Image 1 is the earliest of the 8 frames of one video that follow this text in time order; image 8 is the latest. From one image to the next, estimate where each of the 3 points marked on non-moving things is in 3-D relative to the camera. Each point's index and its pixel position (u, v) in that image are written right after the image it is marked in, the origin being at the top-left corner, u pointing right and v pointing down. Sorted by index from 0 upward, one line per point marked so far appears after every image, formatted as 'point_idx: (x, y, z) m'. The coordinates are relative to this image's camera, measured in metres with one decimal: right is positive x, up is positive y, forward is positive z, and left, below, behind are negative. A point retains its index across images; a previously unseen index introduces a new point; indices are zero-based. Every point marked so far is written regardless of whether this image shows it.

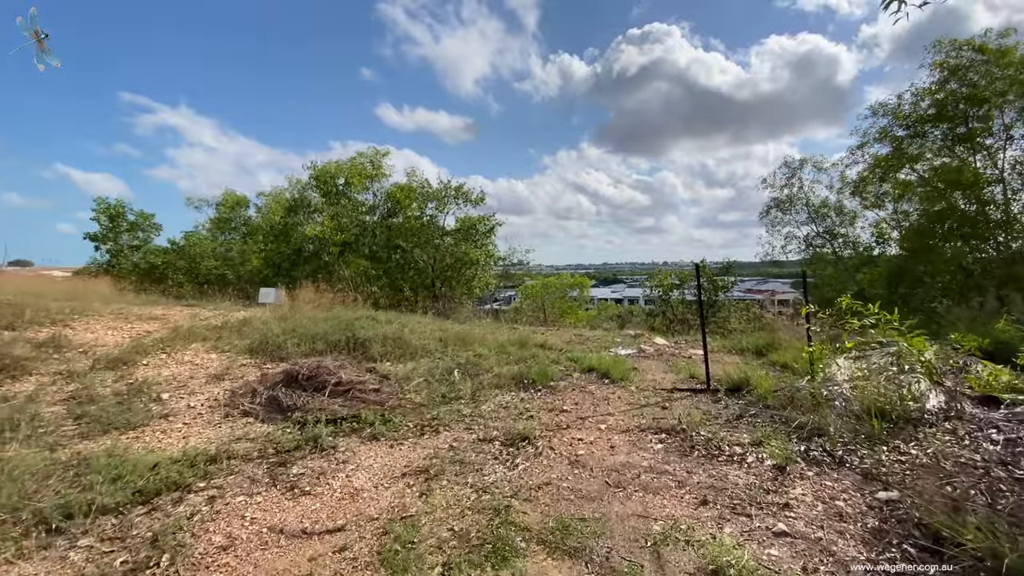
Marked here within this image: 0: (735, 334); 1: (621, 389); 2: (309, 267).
0: (+3.8, -0.8, +8.4) m
1: (+1.1, -1.0, +5.0) m
2: (-6.5, +0.7, +15.6) m
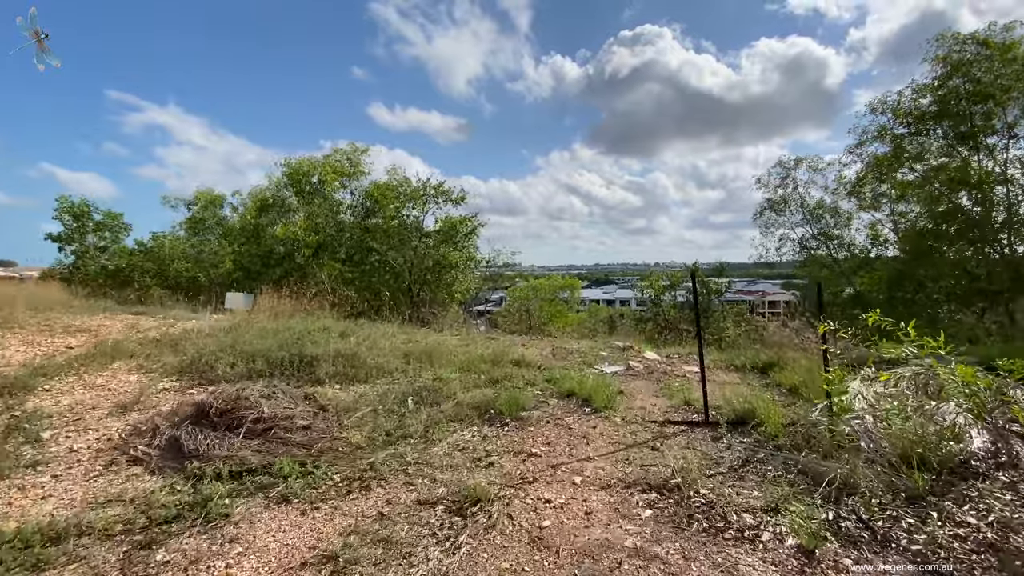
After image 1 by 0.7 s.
0: (+3.4, -0.9, +7.6) m
1: (+0.8, -1.1, +4.2) m
2: (-6.9, +0.5, +14.7) m
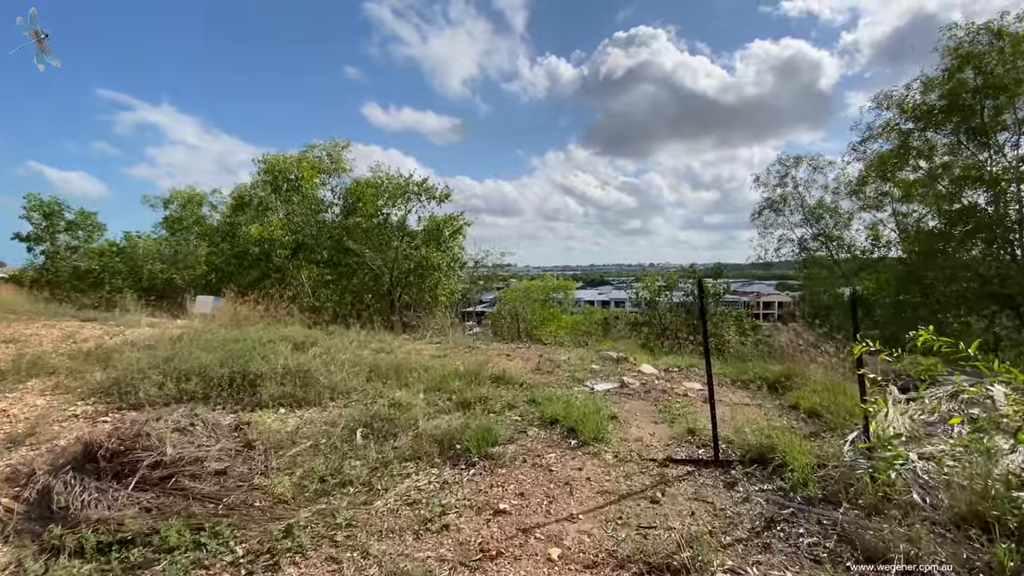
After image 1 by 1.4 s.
0: (+3.1, -1.0, +6.9) m
1: (+0.6, -1.2, +3.5) m
2: (-7.3, +0.5, +13.9) m
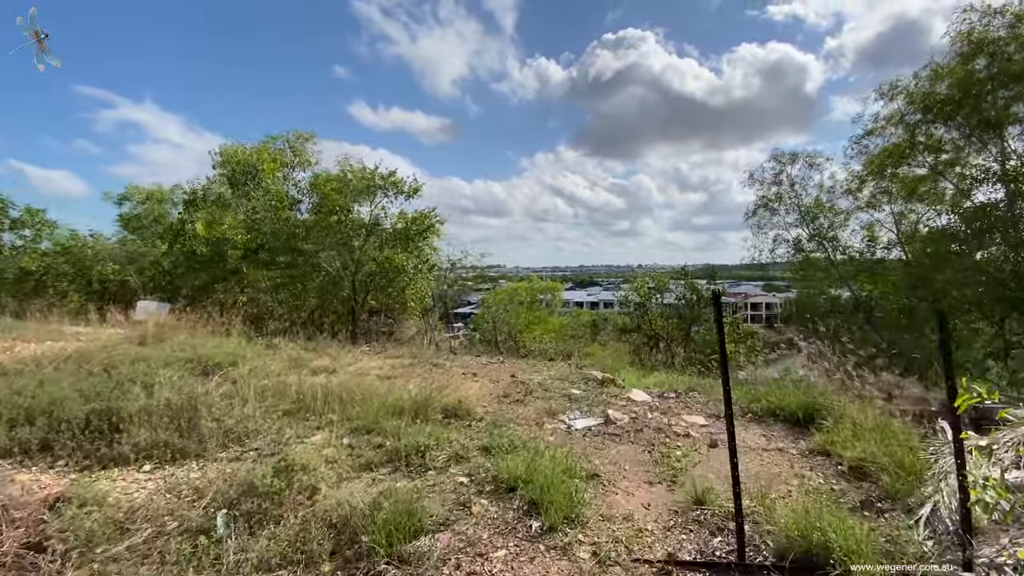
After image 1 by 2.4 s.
0: (+2.7, -1.1, +5.8) m
1: (+0.2, -1.3, +2.3) m
2: (-7.8, +0.4, +12.6) m
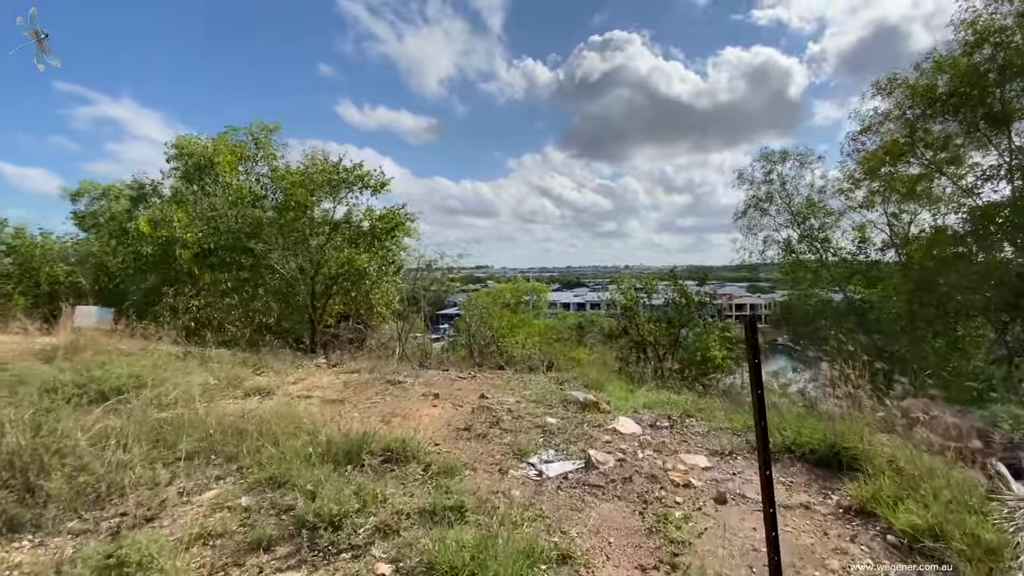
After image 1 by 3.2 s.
0: (+2.4, -1.2, +5.0) m
1: (0.0, -1.4, +1.5) m
2: (-8.3, +0.3, +11.5) m
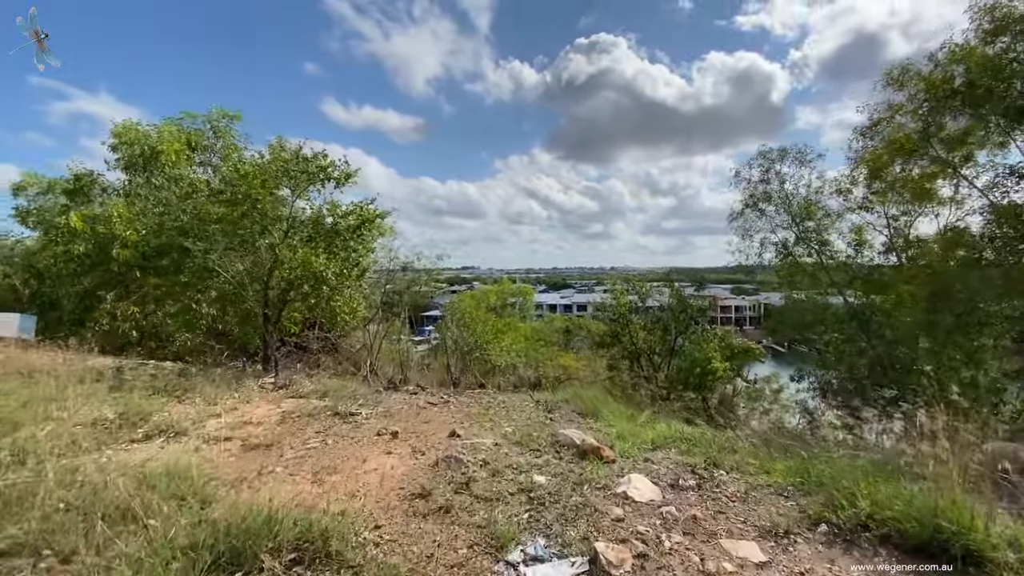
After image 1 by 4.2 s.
0: (+2.2, -1.3, +4.0) m
1: (-0.1, -1.5, +0.4) m
2: (-8.7, +0.2, +10.2) m
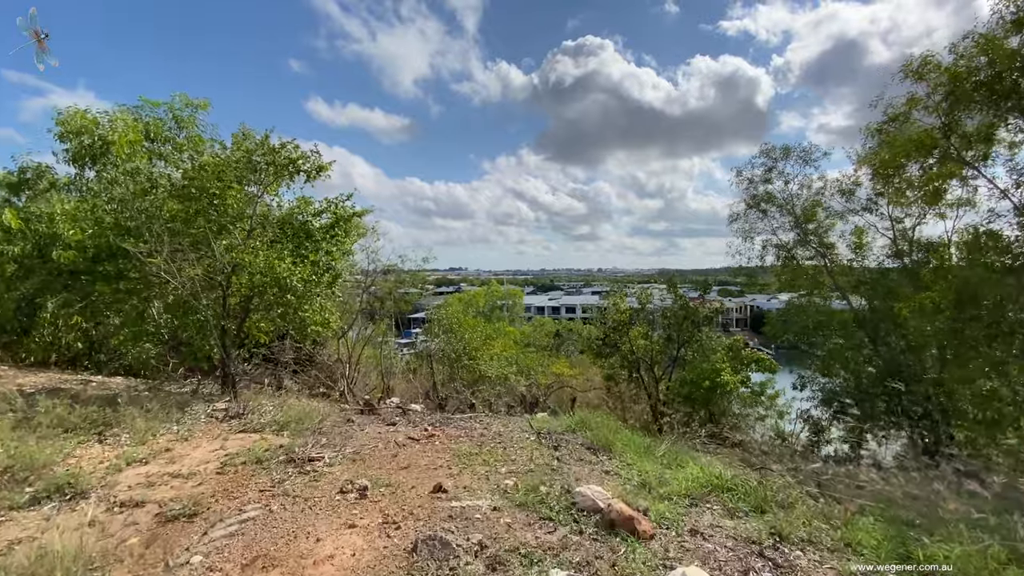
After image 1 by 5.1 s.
0: (+2.2, -1.4, +3.1) m
1: (0.0, -1.6, -0.6) m
2: (-8.8, +0.1, +9.0) m
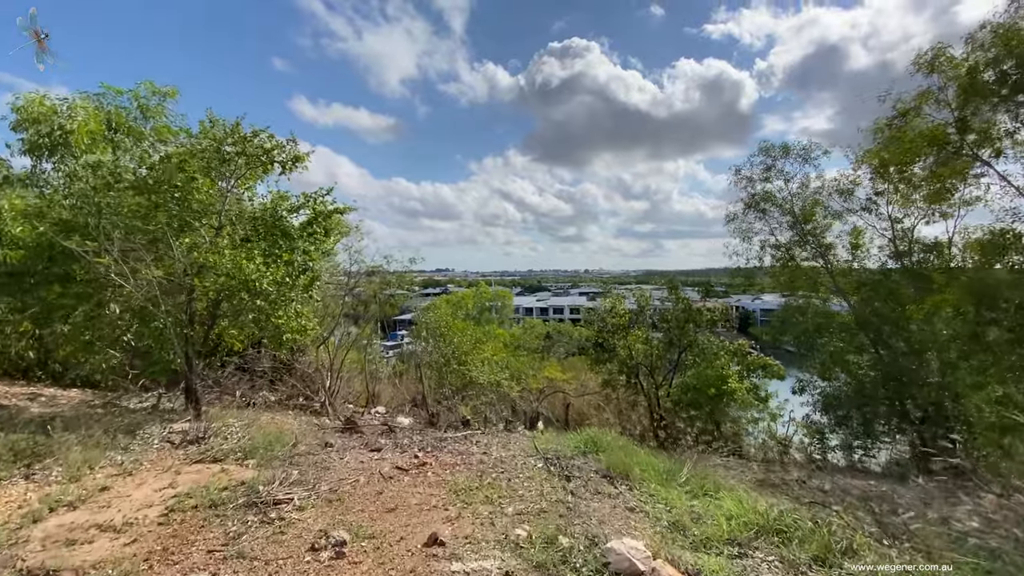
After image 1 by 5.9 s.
0: (+2.3, -1.4, +2.5) m
1: (+0.2, -1.6, -1.2) m
2: (-8.9, 0.0, +8.2) m
